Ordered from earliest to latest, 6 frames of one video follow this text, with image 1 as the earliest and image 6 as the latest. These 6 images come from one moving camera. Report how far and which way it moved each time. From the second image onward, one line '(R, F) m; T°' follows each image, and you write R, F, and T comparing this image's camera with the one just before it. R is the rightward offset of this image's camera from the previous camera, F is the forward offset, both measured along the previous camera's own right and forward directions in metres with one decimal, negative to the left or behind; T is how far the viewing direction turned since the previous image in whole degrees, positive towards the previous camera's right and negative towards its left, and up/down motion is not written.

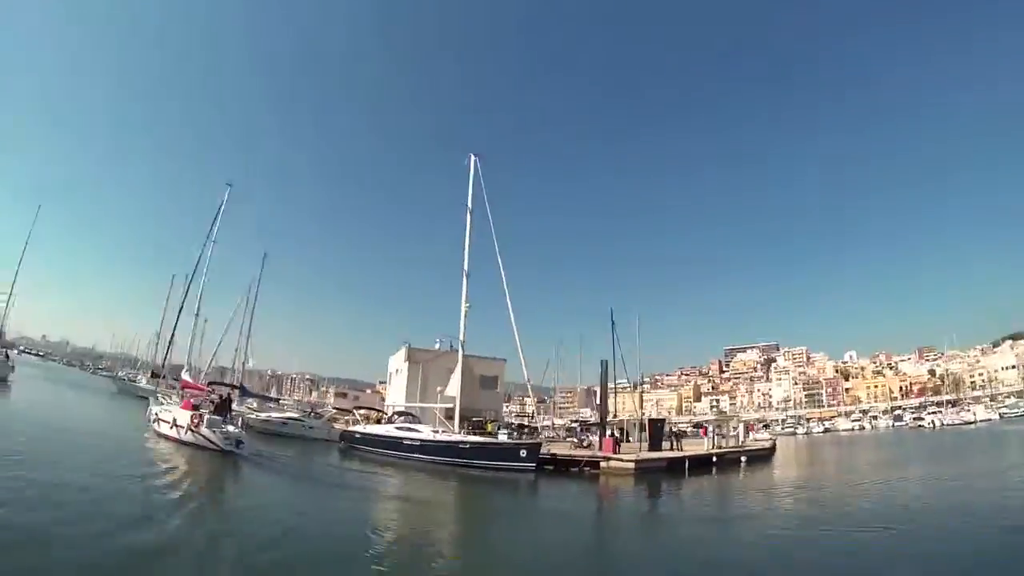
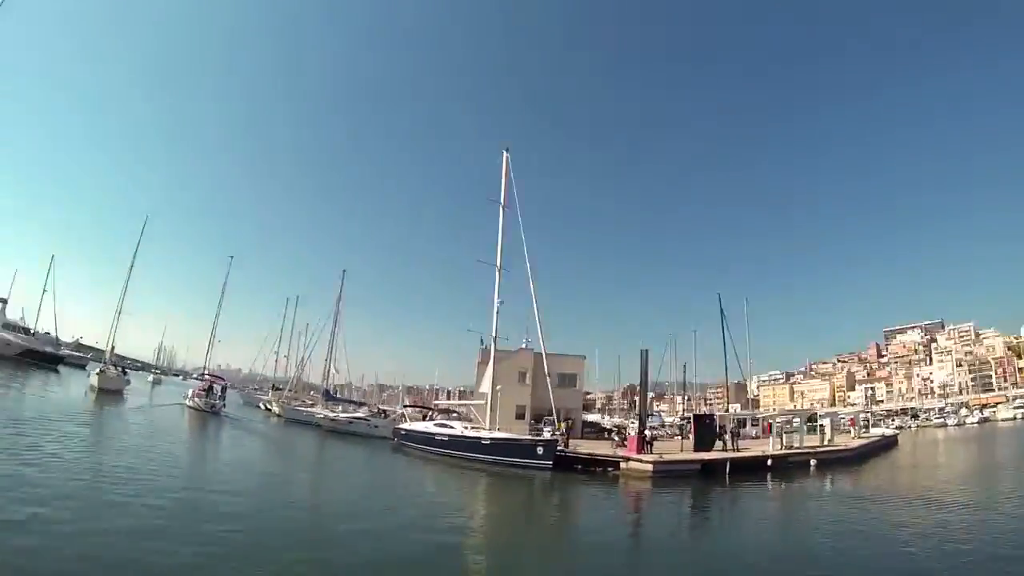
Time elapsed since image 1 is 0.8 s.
(+7.9, +1.7) m; -19°
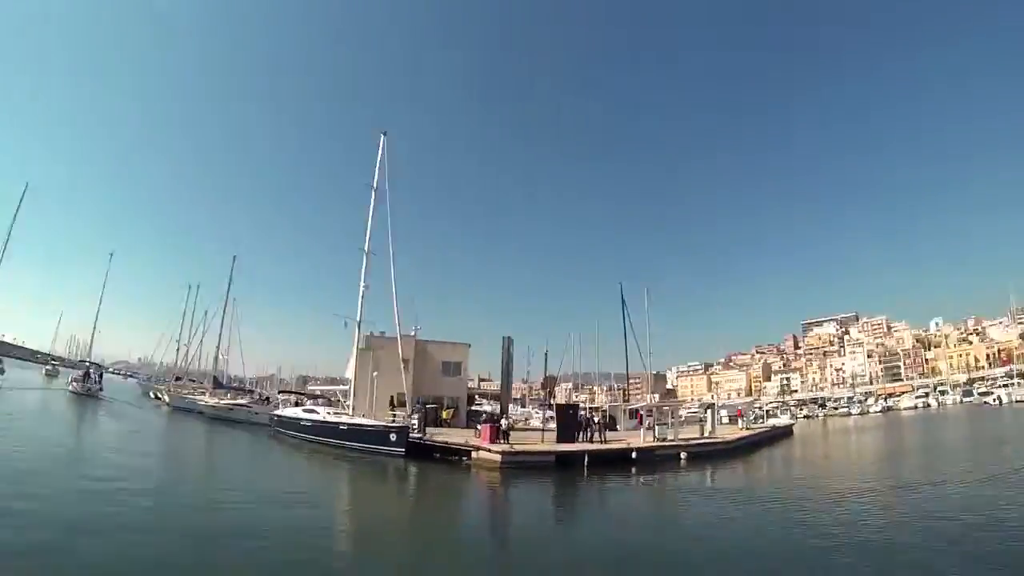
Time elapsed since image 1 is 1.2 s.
(+4.2, +4.7) m; +6°
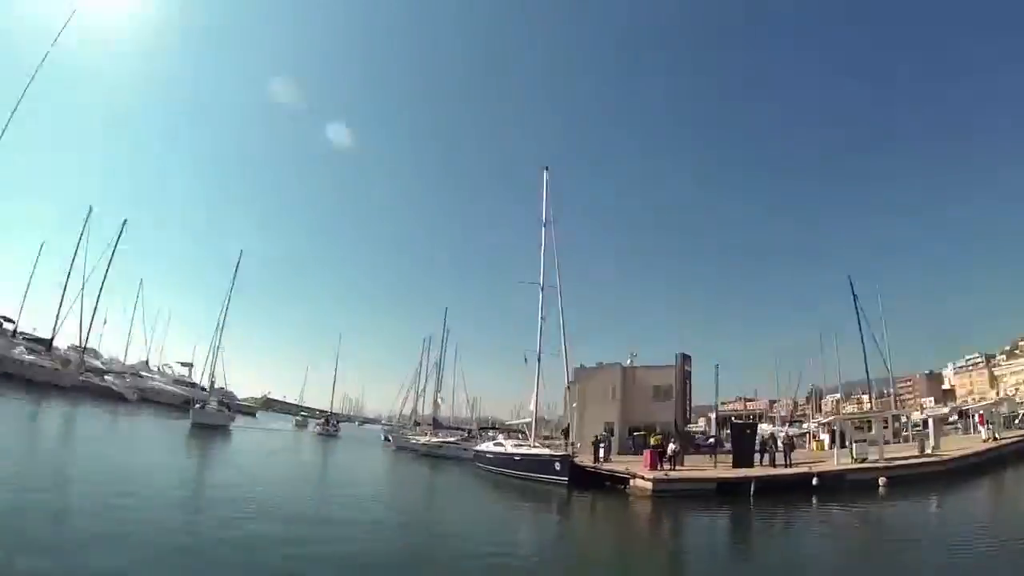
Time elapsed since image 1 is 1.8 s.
(+3.7, -1.9) m; -24°
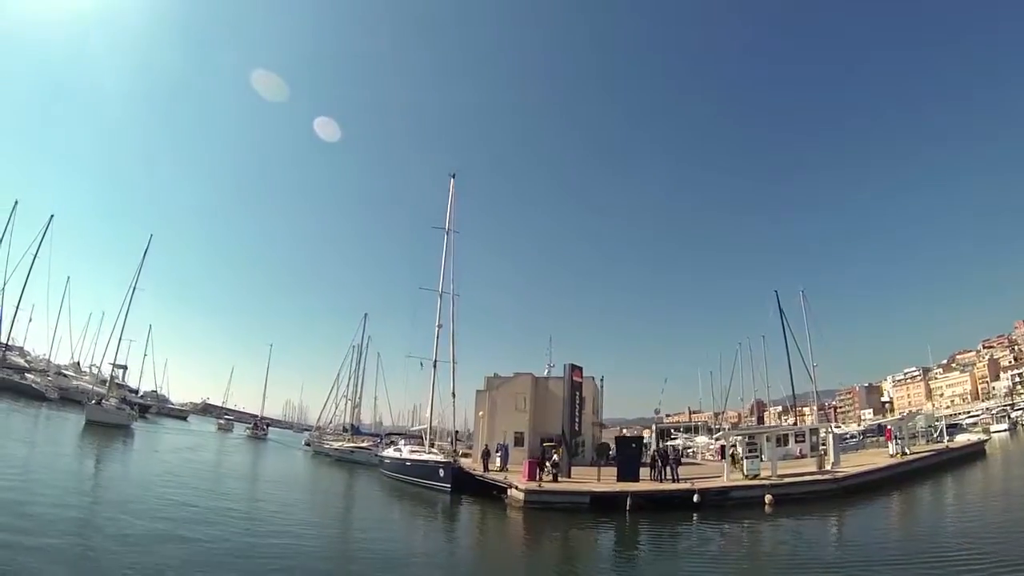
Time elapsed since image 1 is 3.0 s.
(+3.5, +2.1) m; +3°
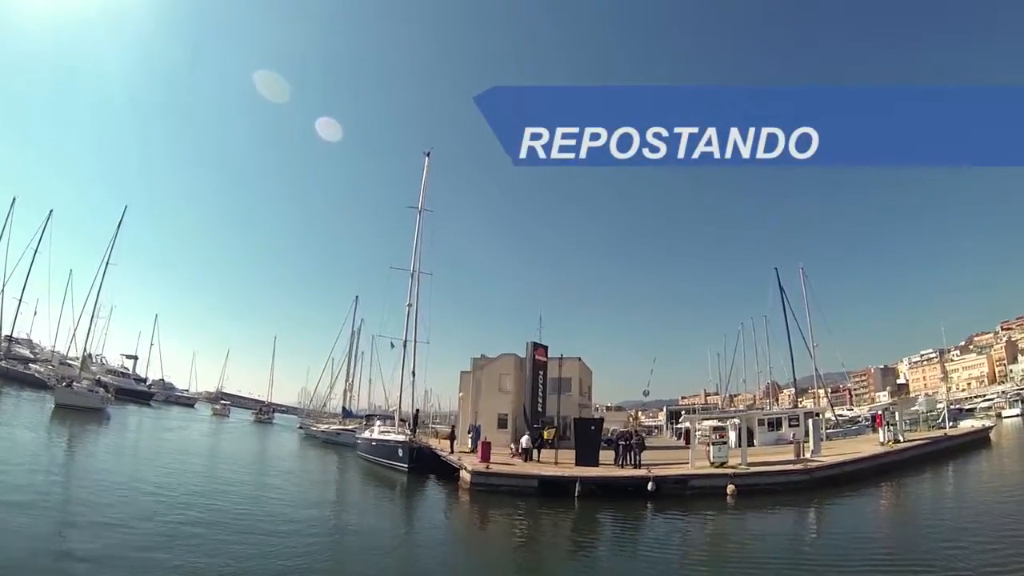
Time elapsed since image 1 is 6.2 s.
(+2.1, +1.4) m; -2°
